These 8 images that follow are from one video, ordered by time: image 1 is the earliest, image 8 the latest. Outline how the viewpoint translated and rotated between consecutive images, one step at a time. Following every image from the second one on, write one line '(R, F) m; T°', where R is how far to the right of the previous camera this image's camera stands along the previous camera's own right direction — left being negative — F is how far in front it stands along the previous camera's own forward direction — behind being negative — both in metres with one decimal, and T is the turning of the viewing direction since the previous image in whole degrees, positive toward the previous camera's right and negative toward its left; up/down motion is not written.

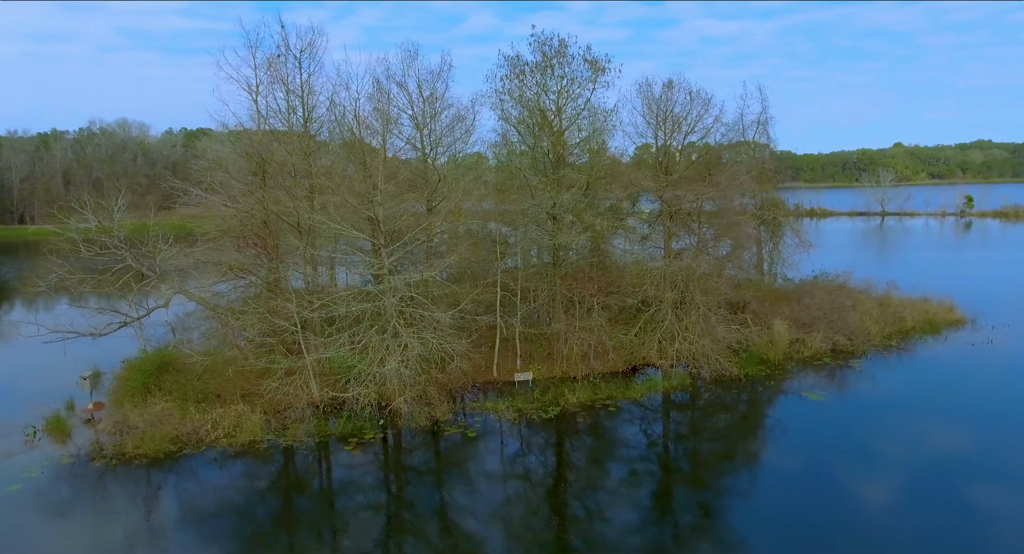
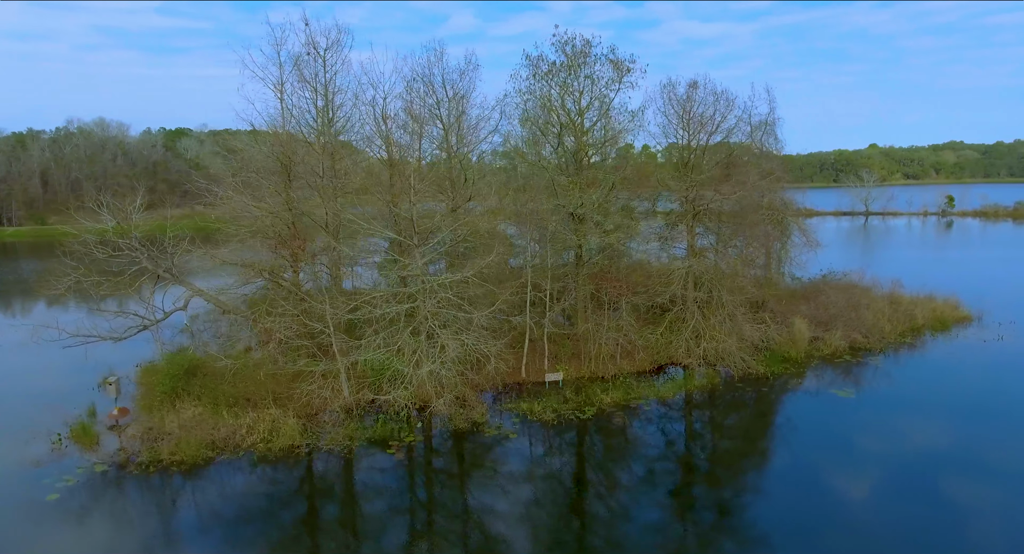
(-1.3, +0.1) m; +2°
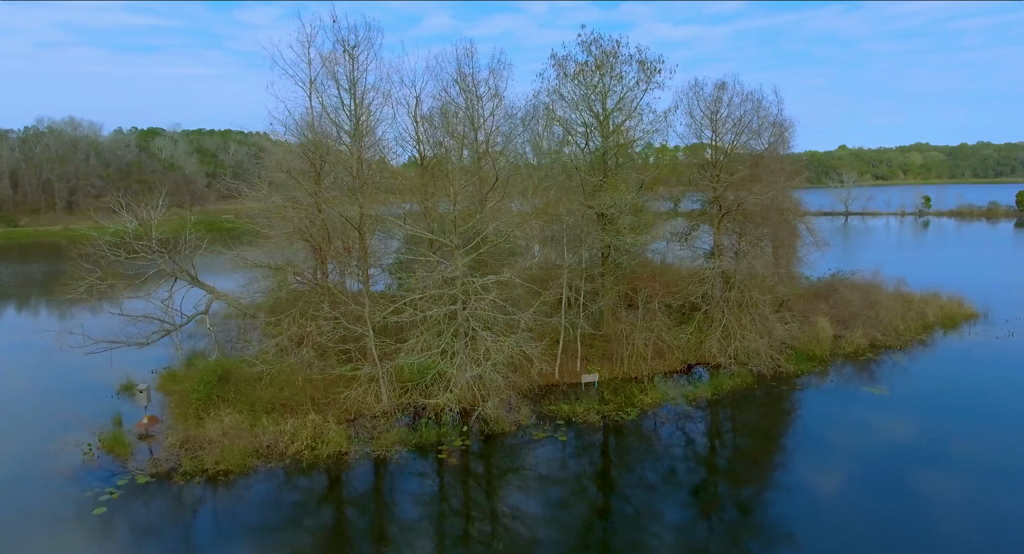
(-1.6, +0.2) m; +2°
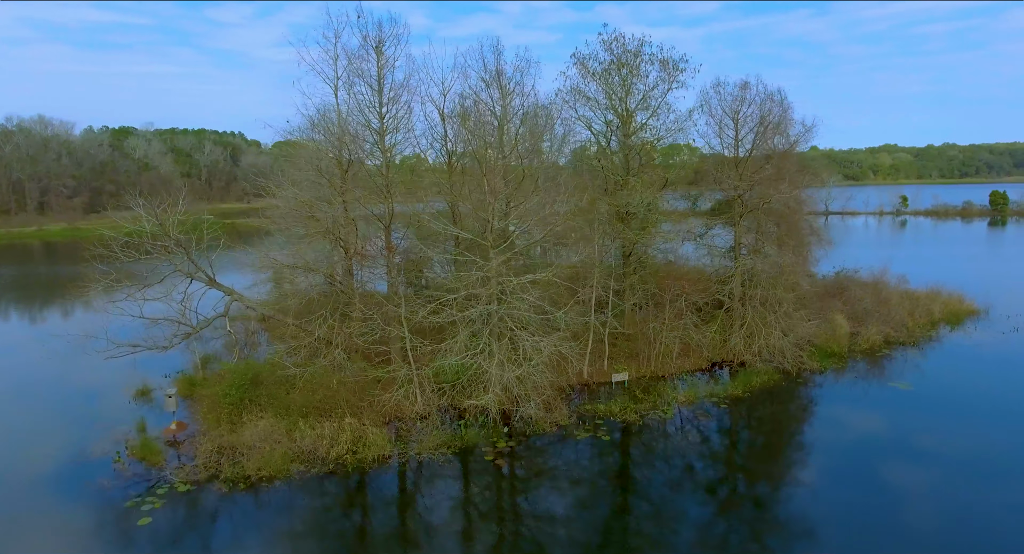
(-1.4, +0.2) m; +2°
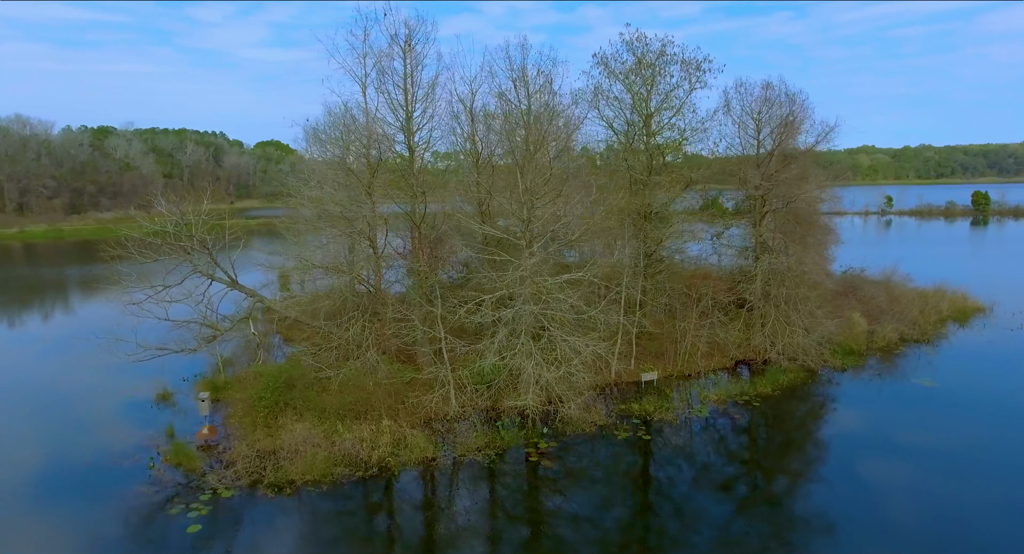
(-1.2, +0.1) m; +1°
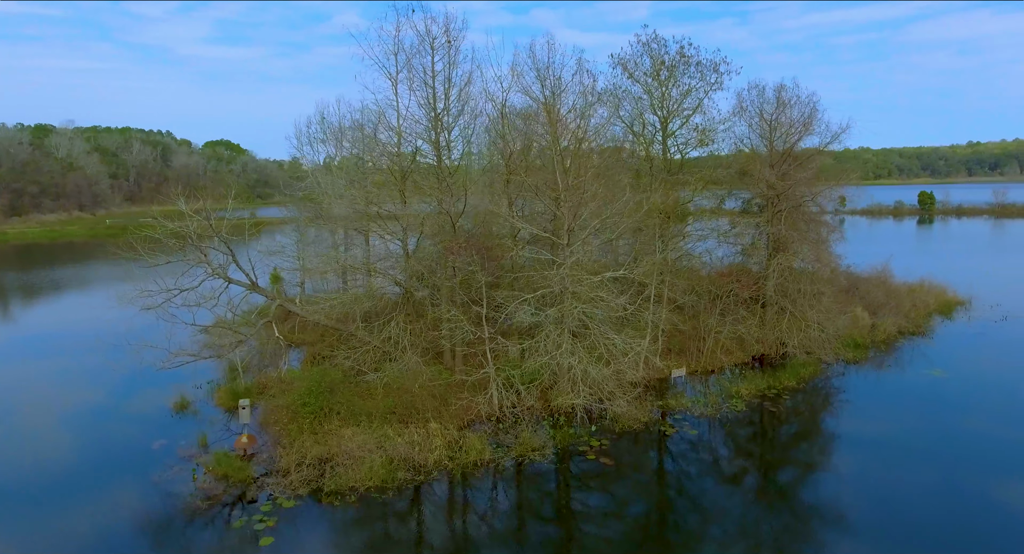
(-2.0, +0.1) m; +4°
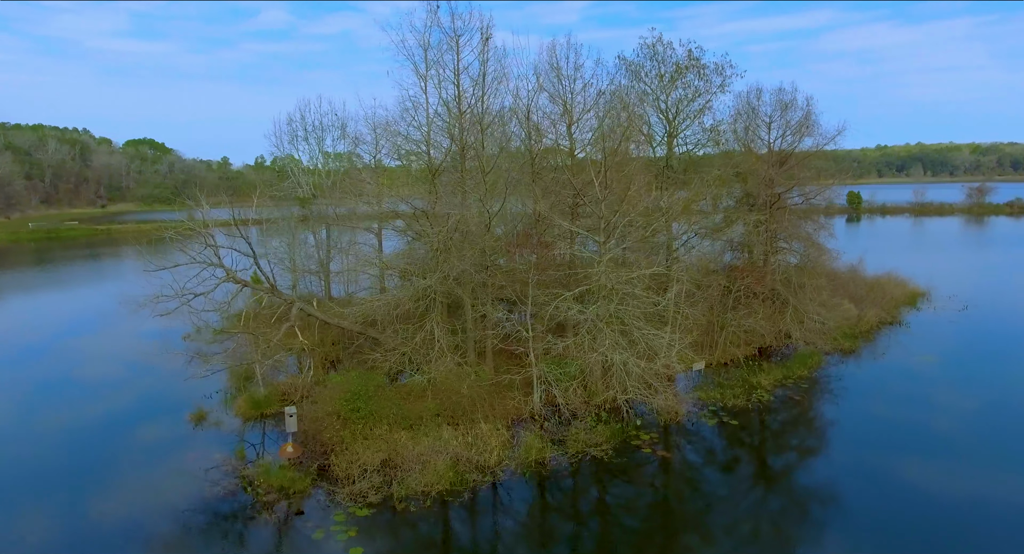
(-2.3, +0.1) m; +5°
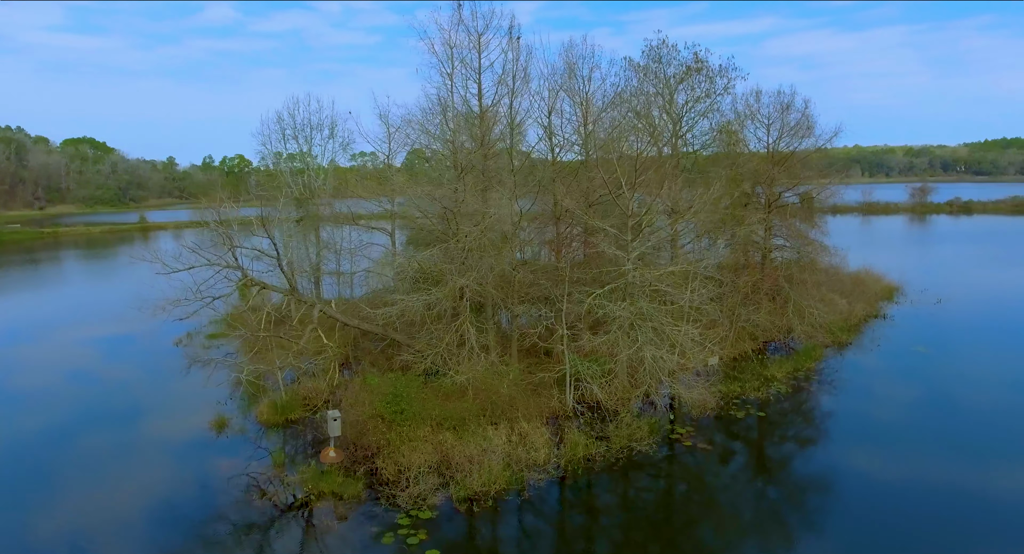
(-1.7, 0.0) m; +4°
